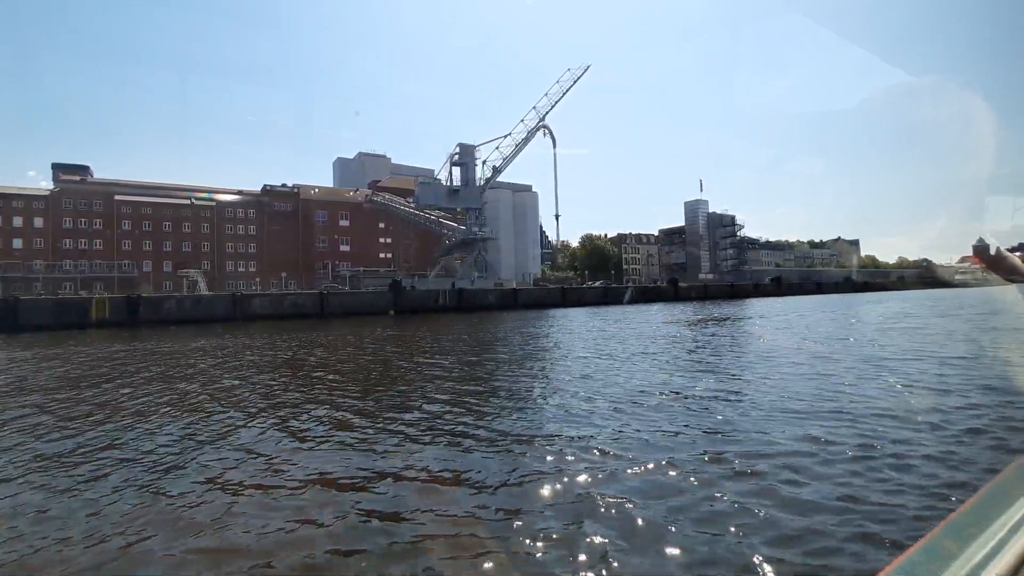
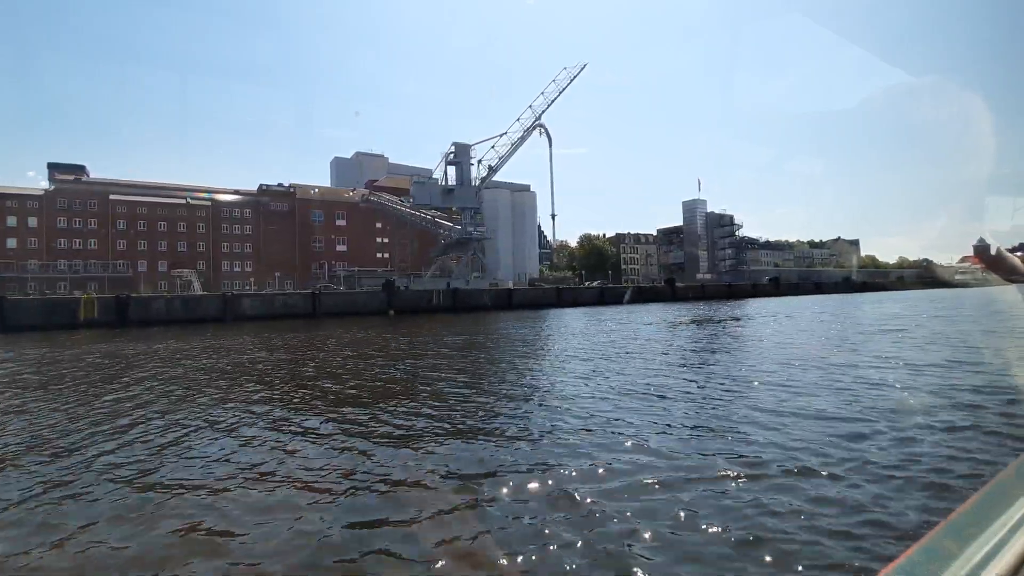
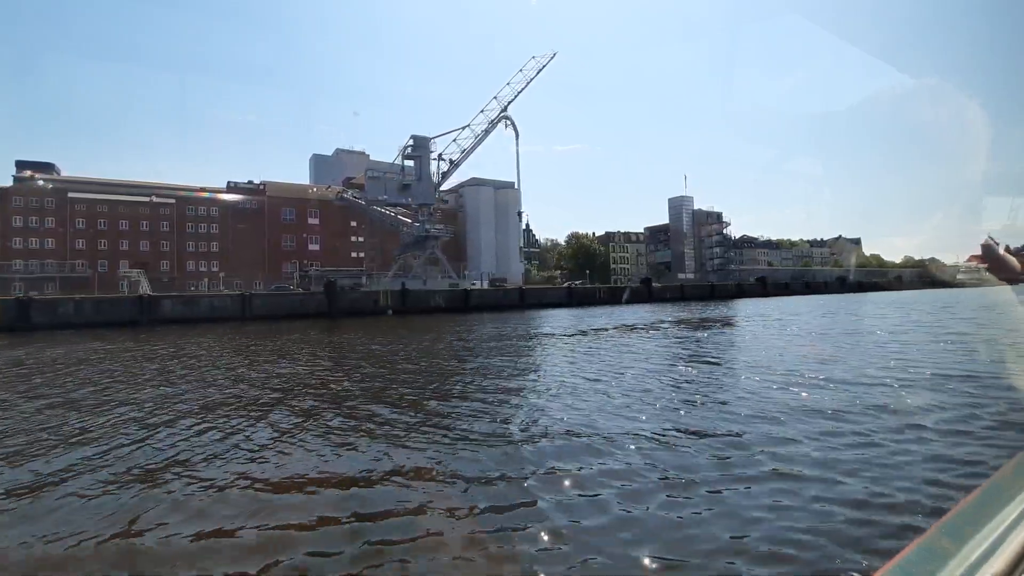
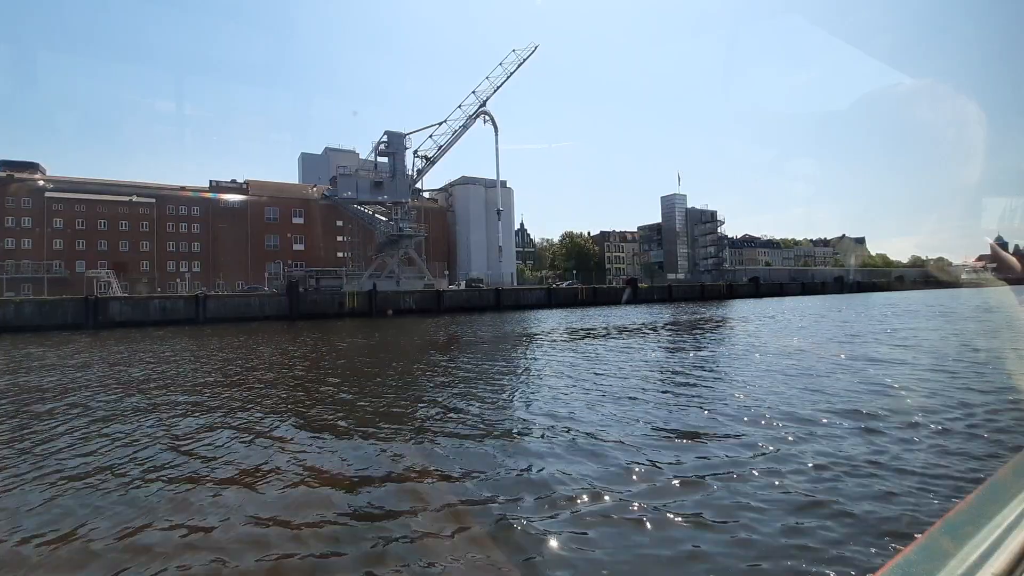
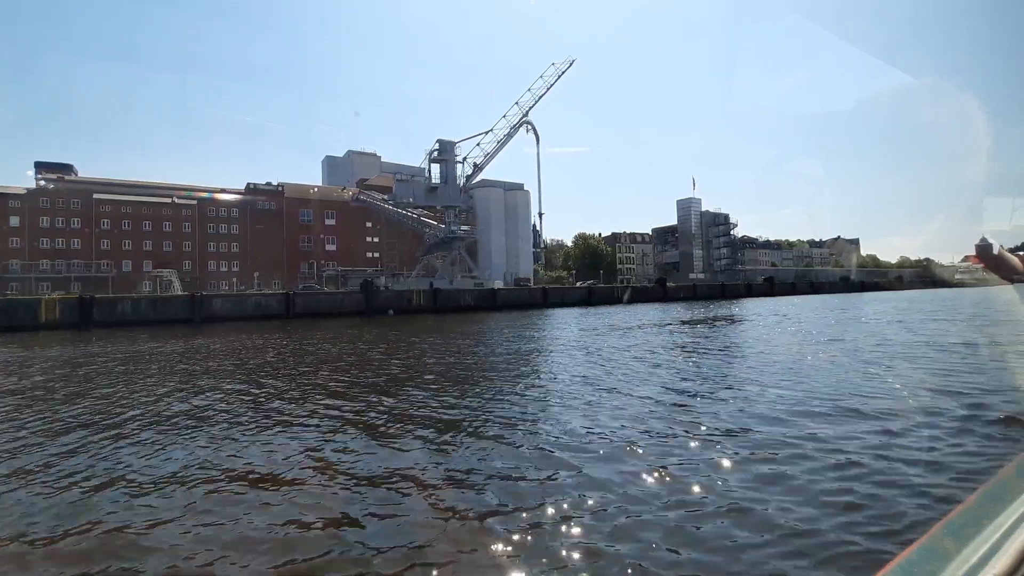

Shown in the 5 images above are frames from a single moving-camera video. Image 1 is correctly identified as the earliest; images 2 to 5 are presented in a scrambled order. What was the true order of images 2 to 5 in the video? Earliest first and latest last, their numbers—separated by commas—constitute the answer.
2, 5, 3, 4
